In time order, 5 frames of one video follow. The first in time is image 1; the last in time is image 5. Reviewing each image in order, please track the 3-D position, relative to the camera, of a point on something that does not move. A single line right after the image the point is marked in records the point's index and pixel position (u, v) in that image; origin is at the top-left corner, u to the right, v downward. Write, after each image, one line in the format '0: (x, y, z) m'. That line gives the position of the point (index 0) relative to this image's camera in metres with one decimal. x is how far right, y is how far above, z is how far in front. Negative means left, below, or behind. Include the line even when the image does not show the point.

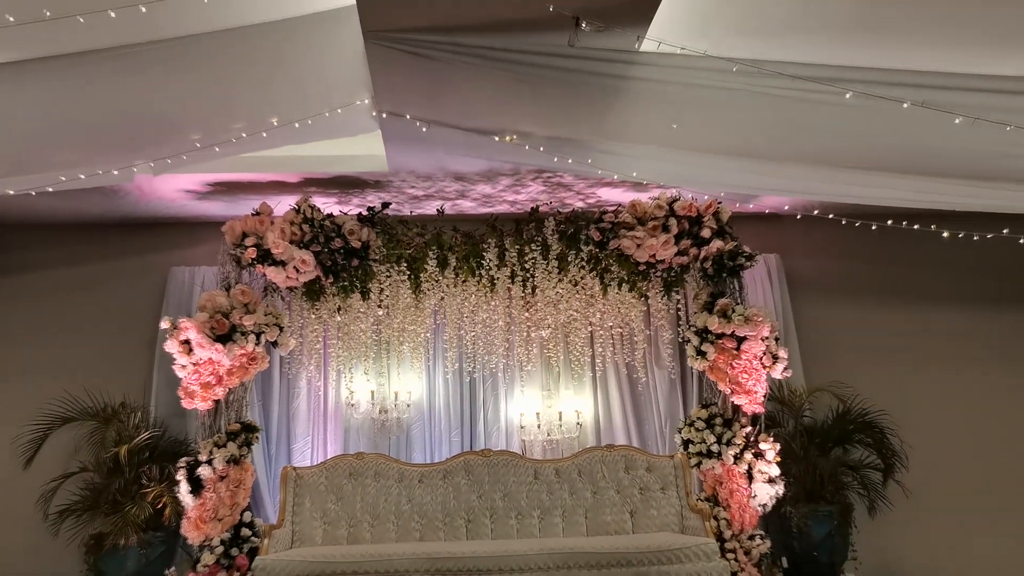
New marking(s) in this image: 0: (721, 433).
0: (+0.9, -0.6, +3.8) m
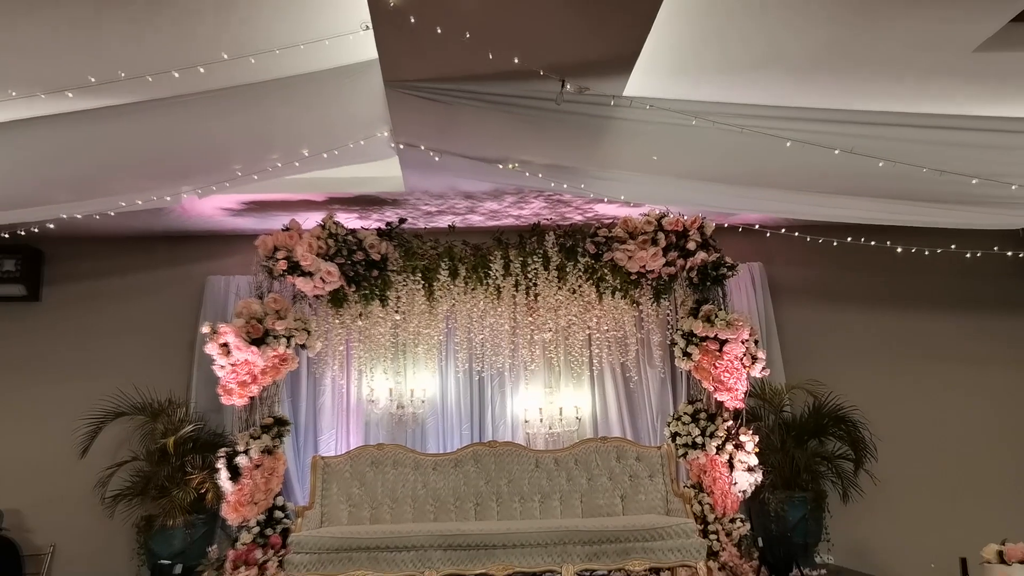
0: (+0.9, -0.7, +4.2) m
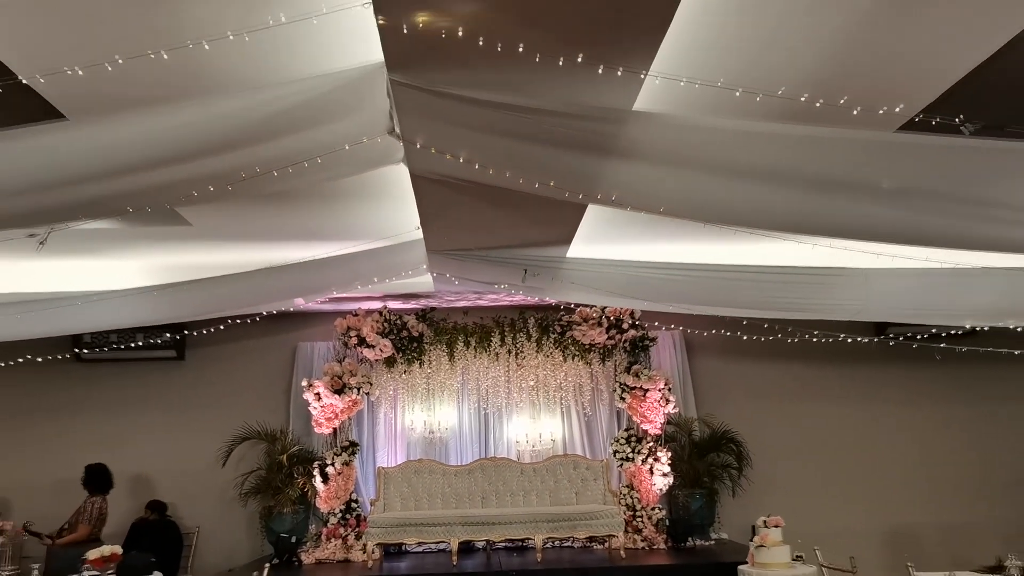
0: (+0.9, -1.1, +6.3) m
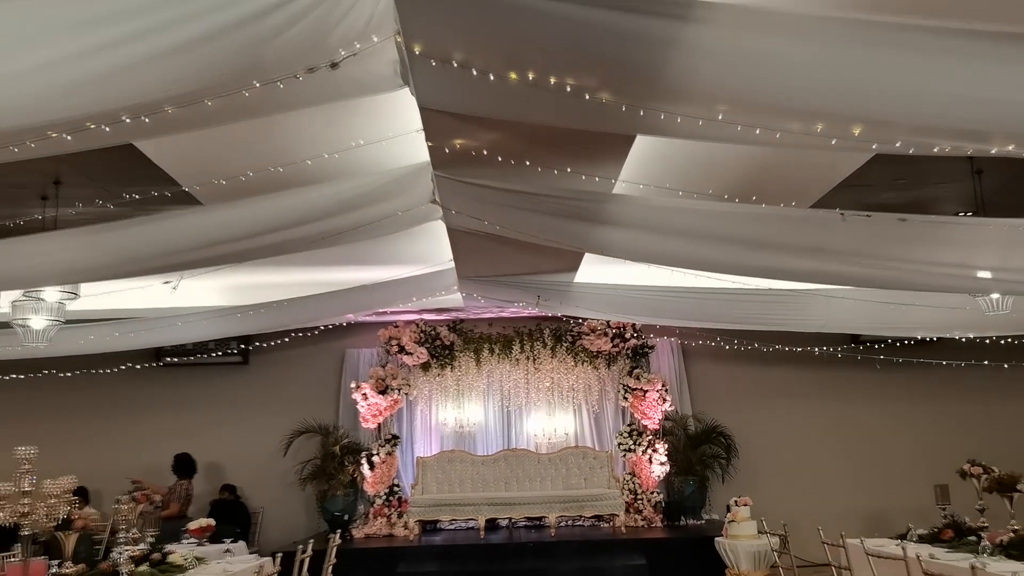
0: (+1.0, -1.3, +7.3) m
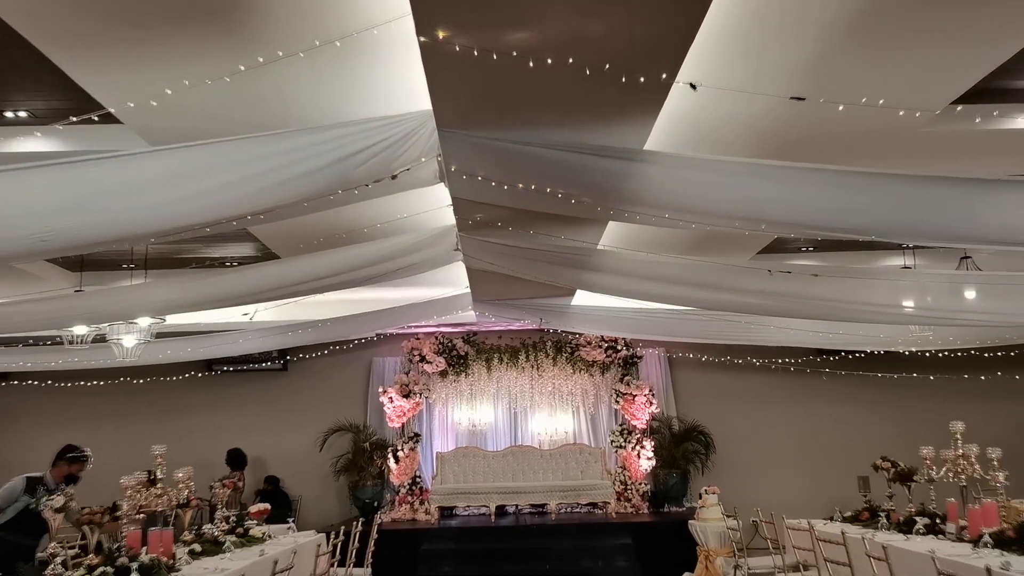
0: (+1.1, -1.4, +8.4) m
